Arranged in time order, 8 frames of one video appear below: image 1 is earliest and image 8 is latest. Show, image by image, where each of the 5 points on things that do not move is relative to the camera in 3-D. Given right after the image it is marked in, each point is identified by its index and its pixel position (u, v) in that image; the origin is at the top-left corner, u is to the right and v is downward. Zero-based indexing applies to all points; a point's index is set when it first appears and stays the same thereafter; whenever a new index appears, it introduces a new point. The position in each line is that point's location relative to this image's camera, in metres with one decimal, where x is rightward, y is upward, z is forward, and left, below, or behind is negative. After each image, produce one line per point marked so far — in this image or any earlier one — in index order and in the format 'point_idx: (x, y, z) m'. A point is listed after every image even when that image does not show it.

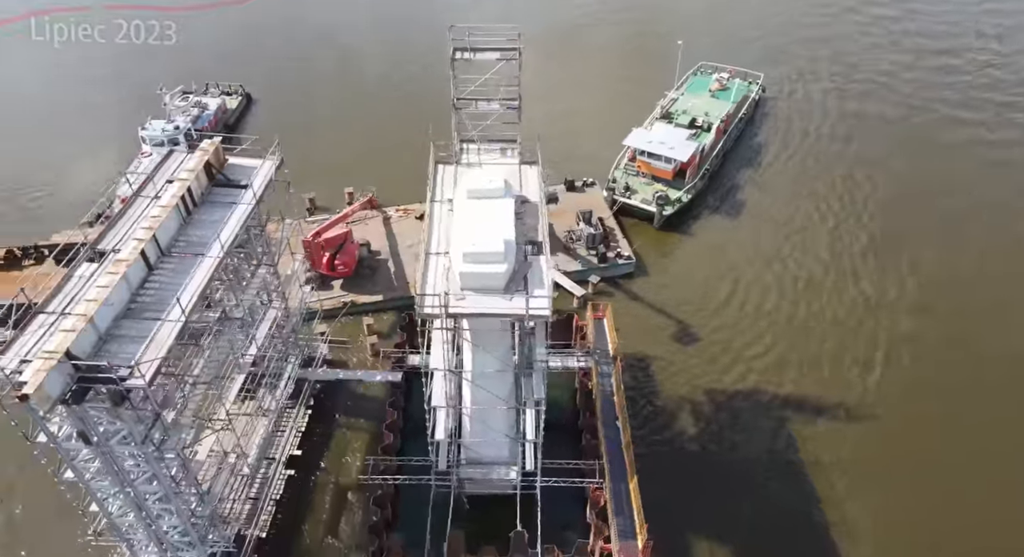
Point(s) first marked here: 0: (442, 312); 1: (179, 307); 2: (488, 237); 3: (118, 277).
0: (-2.0, -1.0, +18.4) m
1: (-10.4, -0.9, +18.3) m
2: (-0.6, +1.4, +19.2) m
3: (-12.1, +0.1, +18.0) m
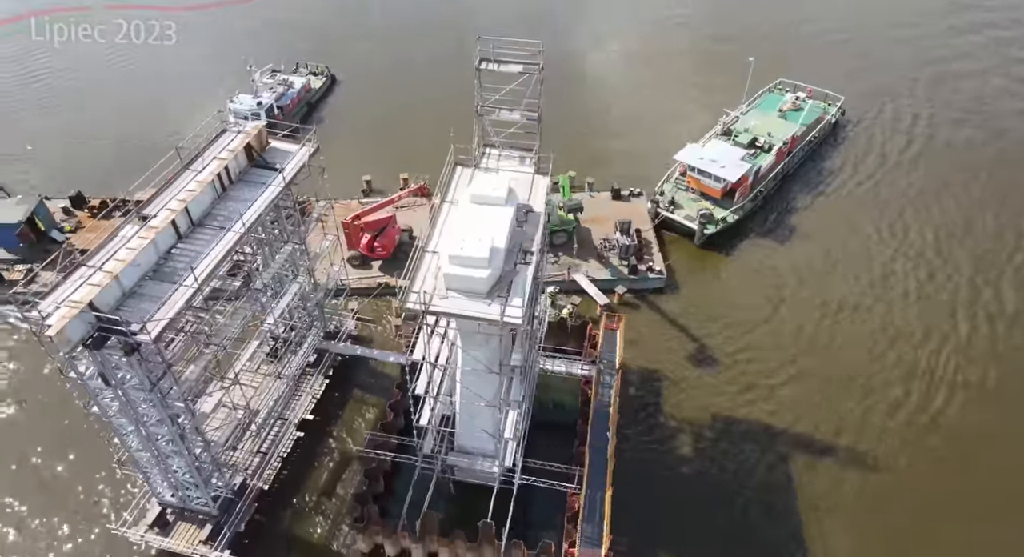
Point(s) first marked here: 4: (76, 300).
0: (-2.8, -1.0, +19.7) m
1: (-11.1, +0.1, +20.7) m
2: (-1.1, +1.2, +20.2) m
3: (-12.7, +1.3, +20.6) m
4: (-13.4, -0.7, +18.2) m
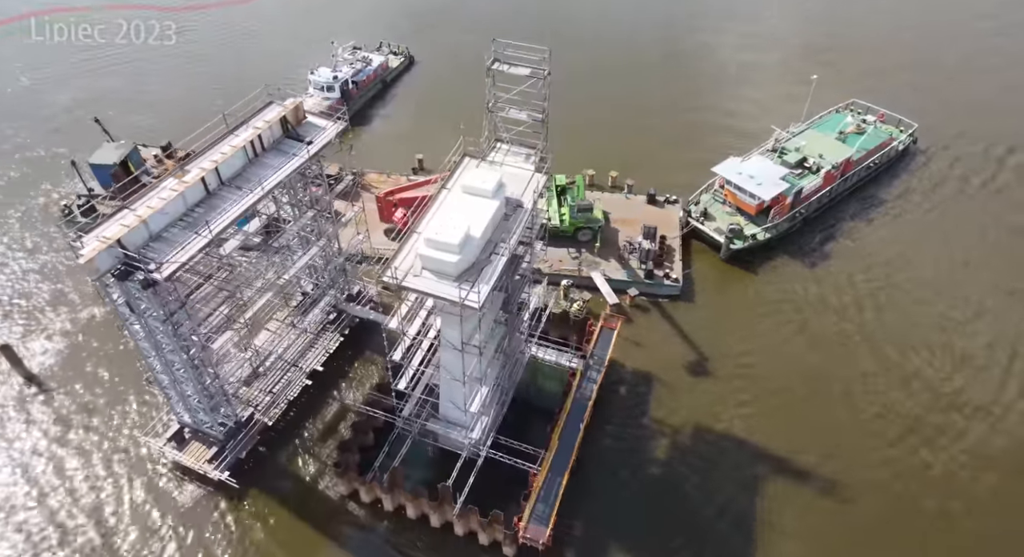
0: (-4.2, -0.2, +21.9) m
1: (-12.0, +2.0, +23.9) m
2: (-2.1, +1.8, +22.2) m
3: (-13.4, +3.4, +23.9) m
4: (-14.7, +1.5, +21.7) m
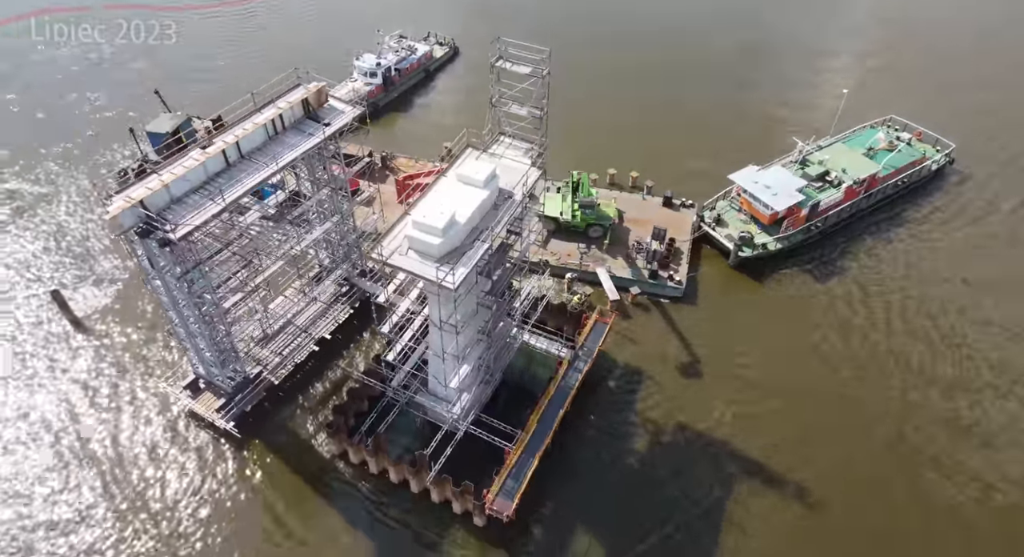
0: (-5.1, +0.8, +23.7) m
1: (-12.6, +3.6, +26.3) m
2: (-2.9, +2.6, +23.8) m
3: (-13.8, +5.1, +26.4) m
4: (-15.4, +3.3, +24.3) m
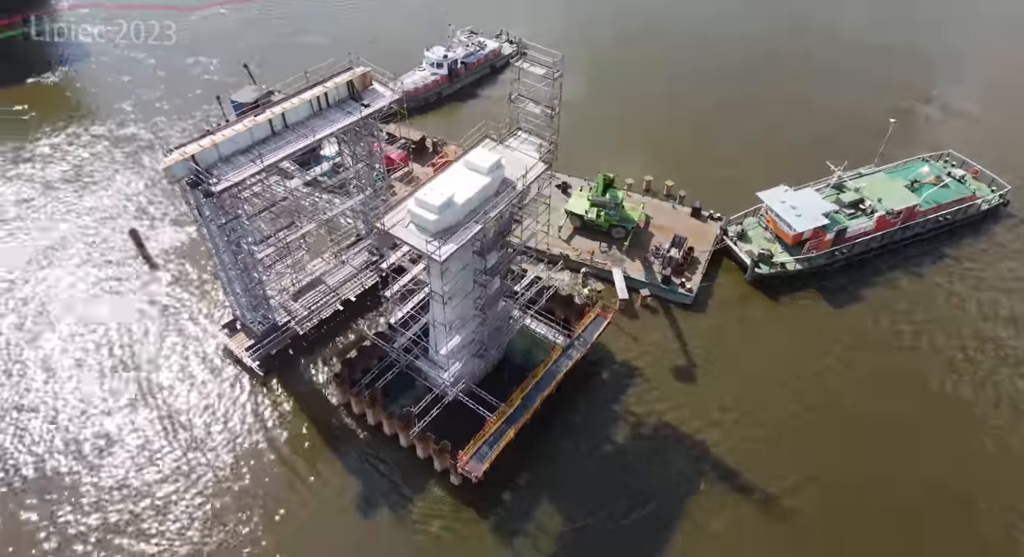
0: (-5.6, +2.2, +26.8) m
1: (-12.4, +6.0, +30.1) m
2: (-3.2, +3.8, +26.6) m
3: (-13.4, +7.6, +30.4) m
4: (-15.4, +6.0, +28.5) m
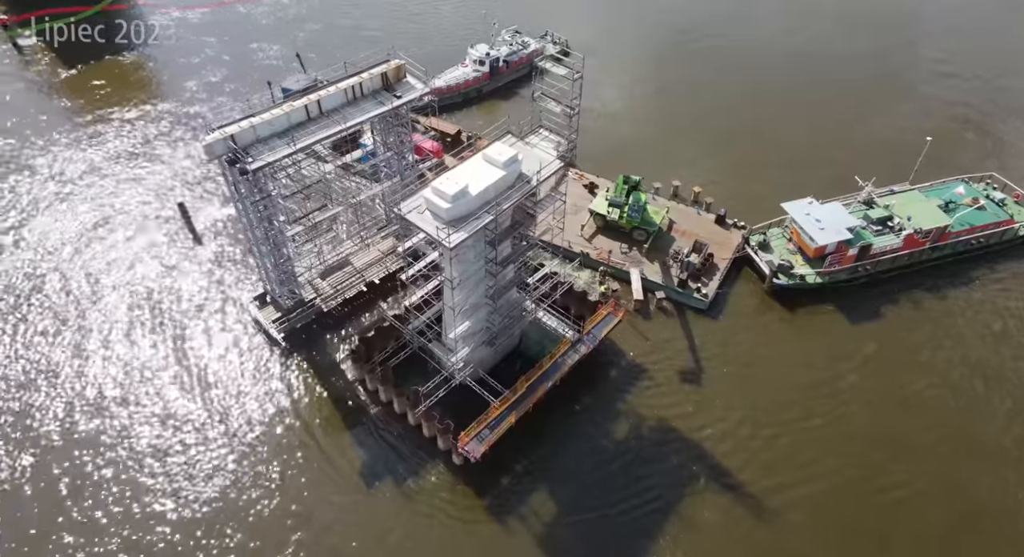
0: (-5.1, +3.1, +28.3) m
1: (-11.4, +7.2, +32.1) m
2: (-2.6, +4.4, +28.0) m
3: (-12.3, +8.9, +32.4) m
4: (-14.5, +7.5, +30.7) m
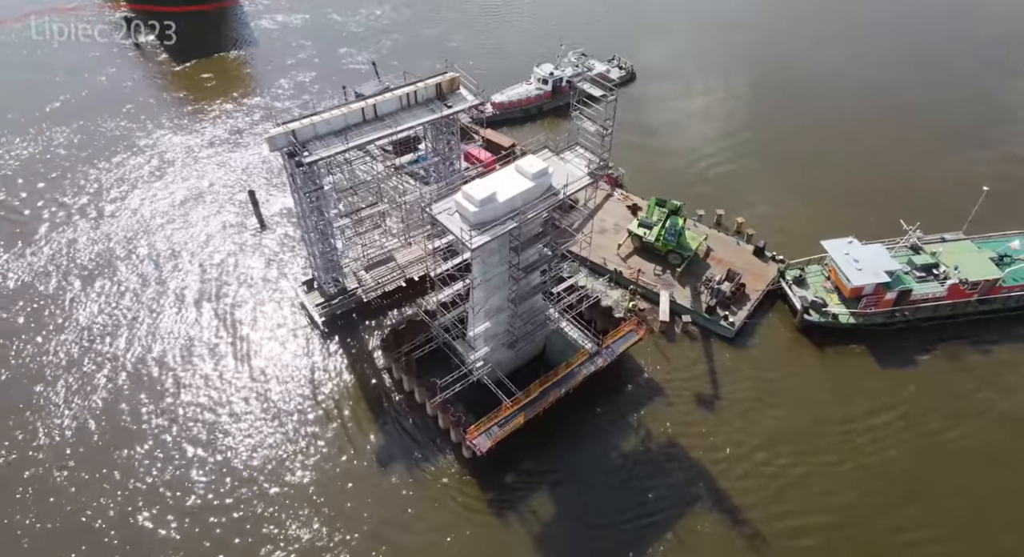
0: (-3.9, +3.3, +30.6) m
1: (-9.3, +7.9, +35.1) m
2: (-1.4, +4.4, +30.0) m
3: (-10.1, +9.7, +35.5) m
4: (-12.6, +8.5, +34.0) m
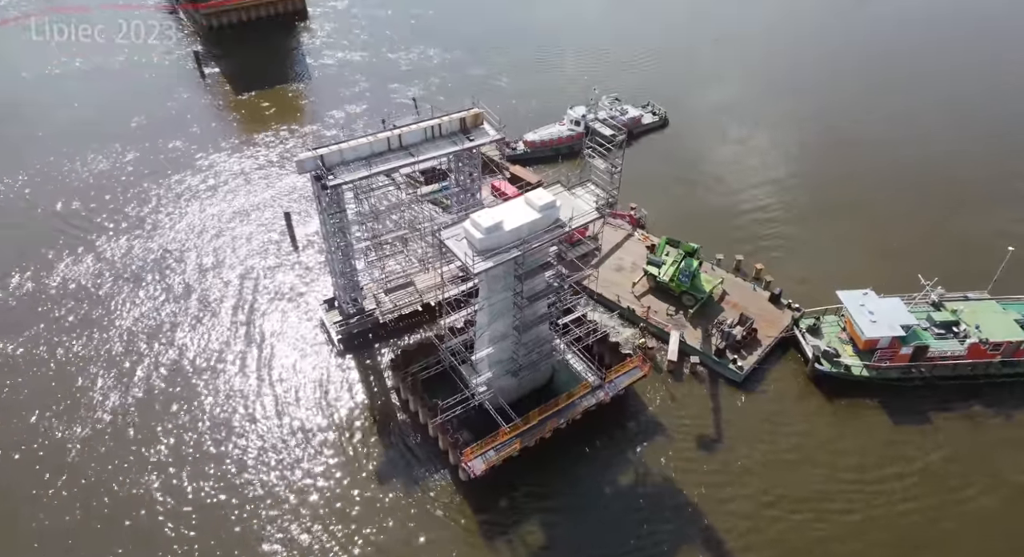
0: (-3.6, +2.2, +32.0) m
1: (-8.4, +6.8, +37.1) m
2: (-1.0, +3.2, +31.4) m
3: (-9.0, +8.6, +37.7) m
4: (-11.7, +7.6, +36.3) m
